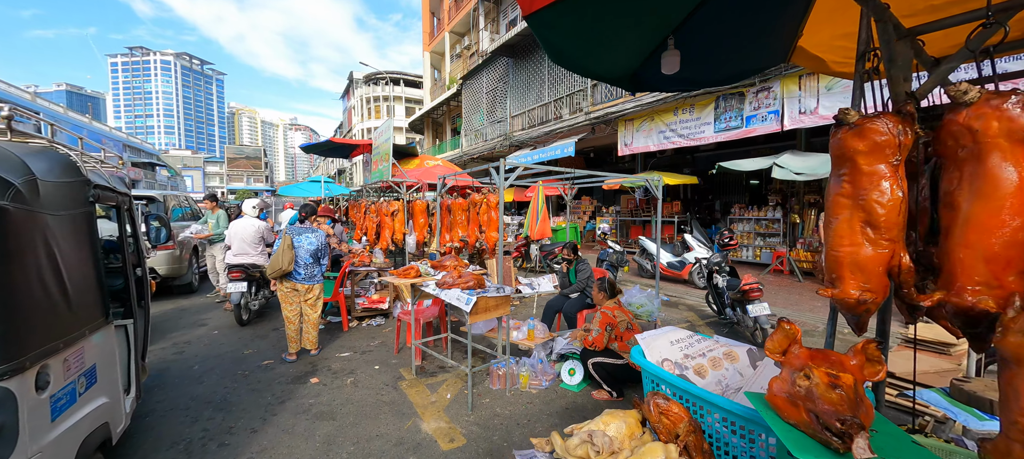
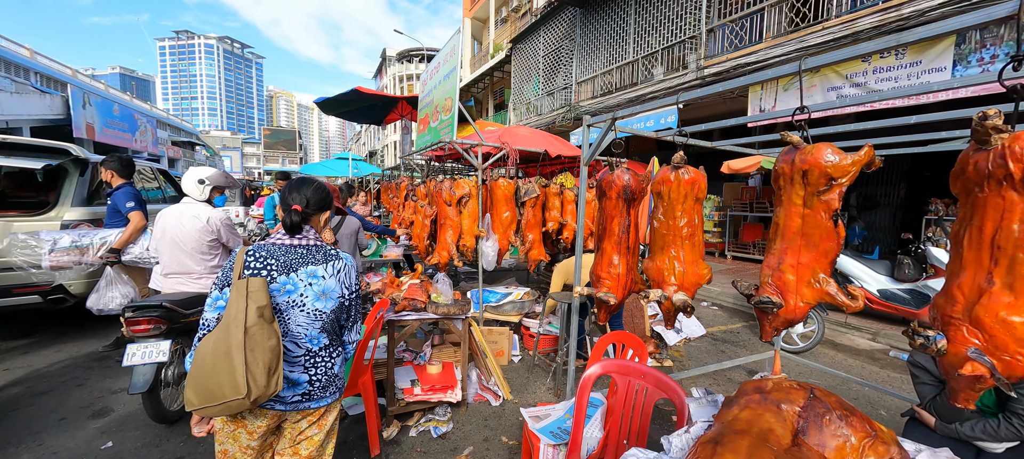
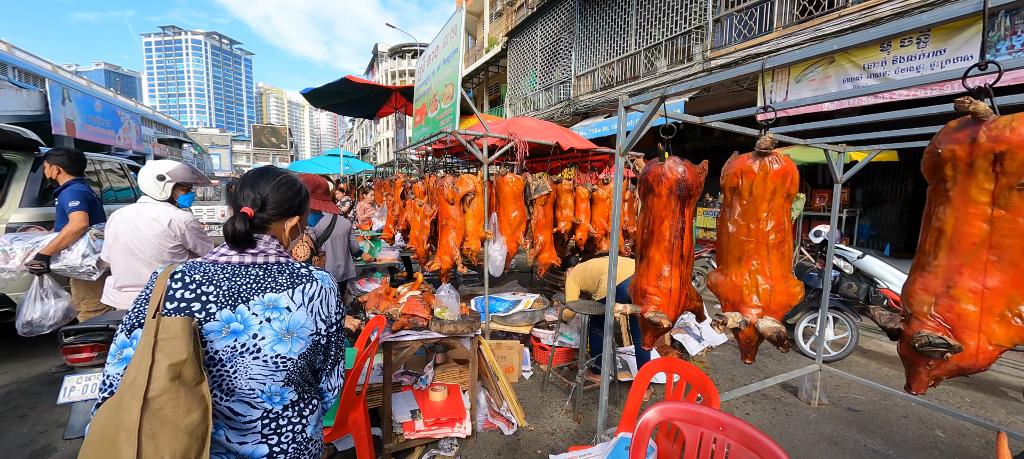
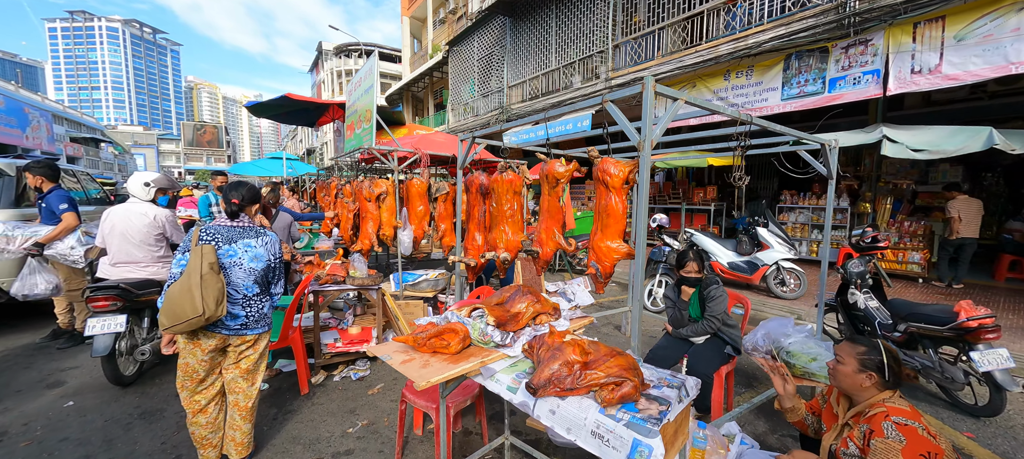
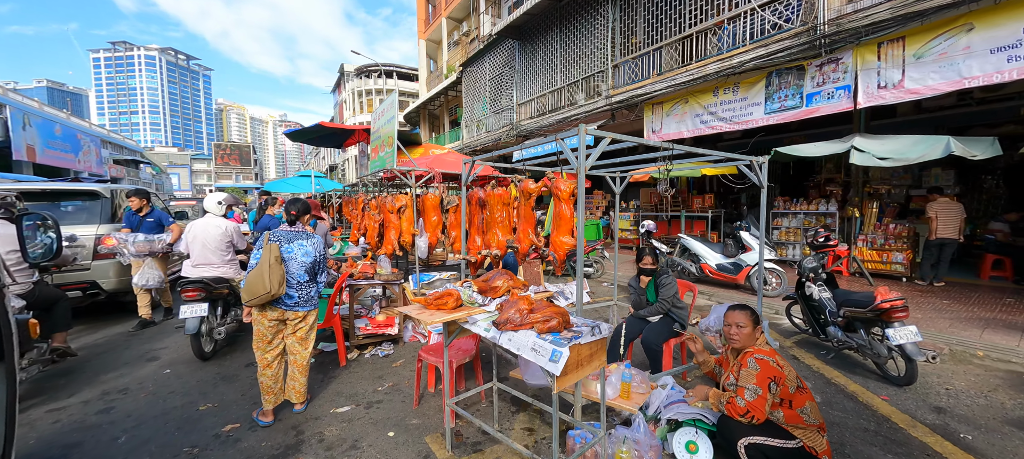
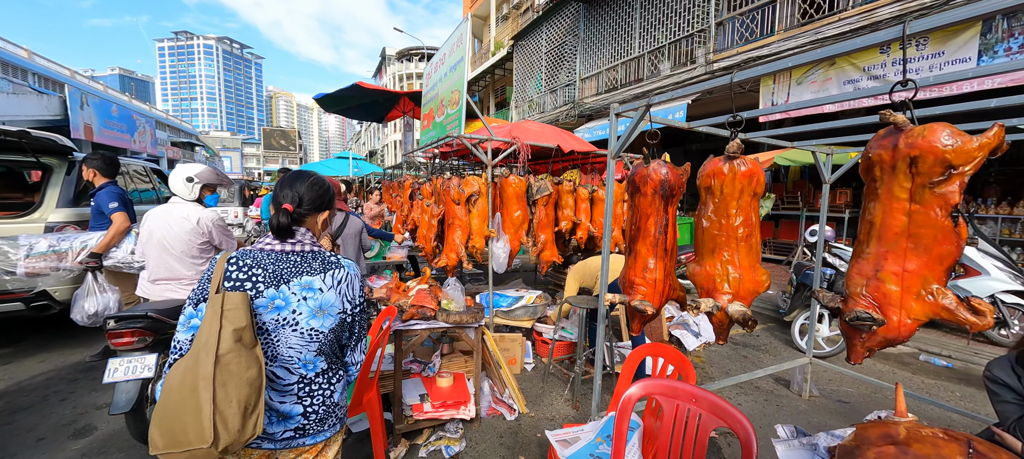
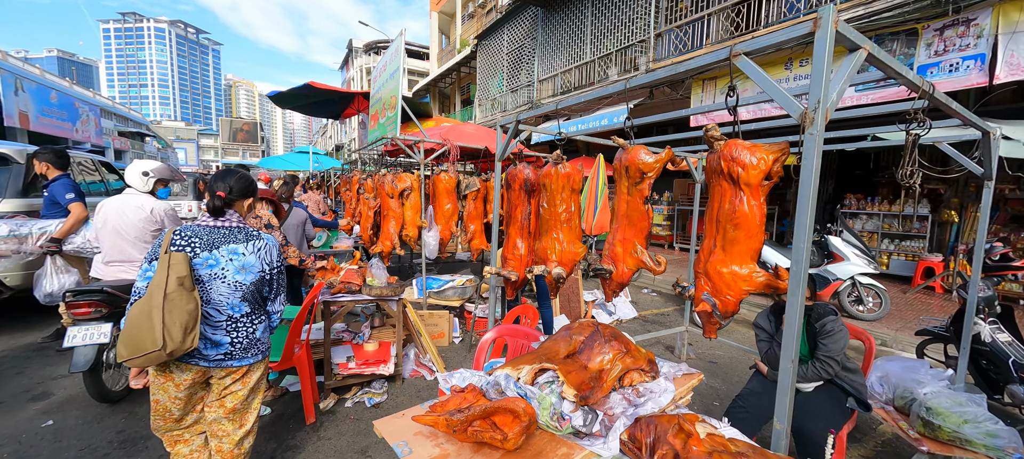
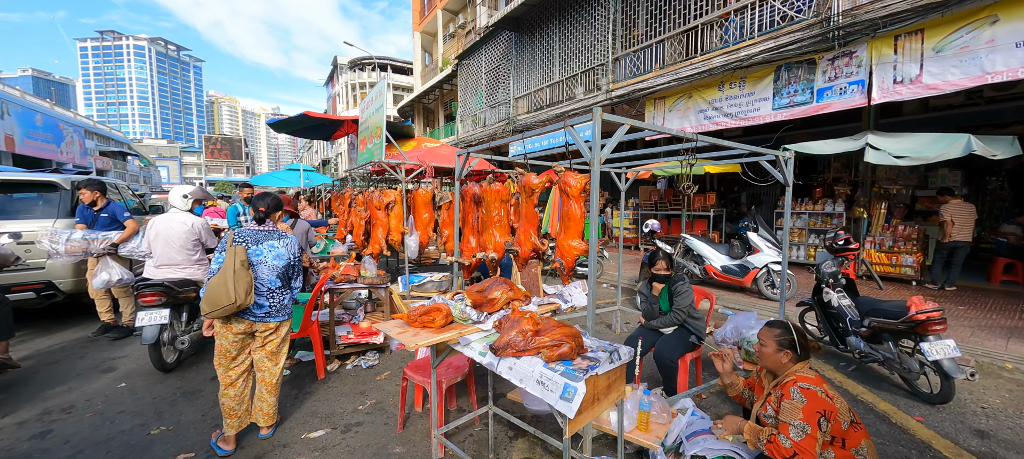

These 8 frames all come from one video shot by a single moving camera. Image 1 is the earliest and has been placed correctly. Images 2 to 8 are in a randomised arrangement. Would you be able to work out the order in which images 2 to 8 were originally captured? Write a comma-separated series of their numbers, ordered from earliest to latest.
5, 8, 4, 7, 2, 6, 3
